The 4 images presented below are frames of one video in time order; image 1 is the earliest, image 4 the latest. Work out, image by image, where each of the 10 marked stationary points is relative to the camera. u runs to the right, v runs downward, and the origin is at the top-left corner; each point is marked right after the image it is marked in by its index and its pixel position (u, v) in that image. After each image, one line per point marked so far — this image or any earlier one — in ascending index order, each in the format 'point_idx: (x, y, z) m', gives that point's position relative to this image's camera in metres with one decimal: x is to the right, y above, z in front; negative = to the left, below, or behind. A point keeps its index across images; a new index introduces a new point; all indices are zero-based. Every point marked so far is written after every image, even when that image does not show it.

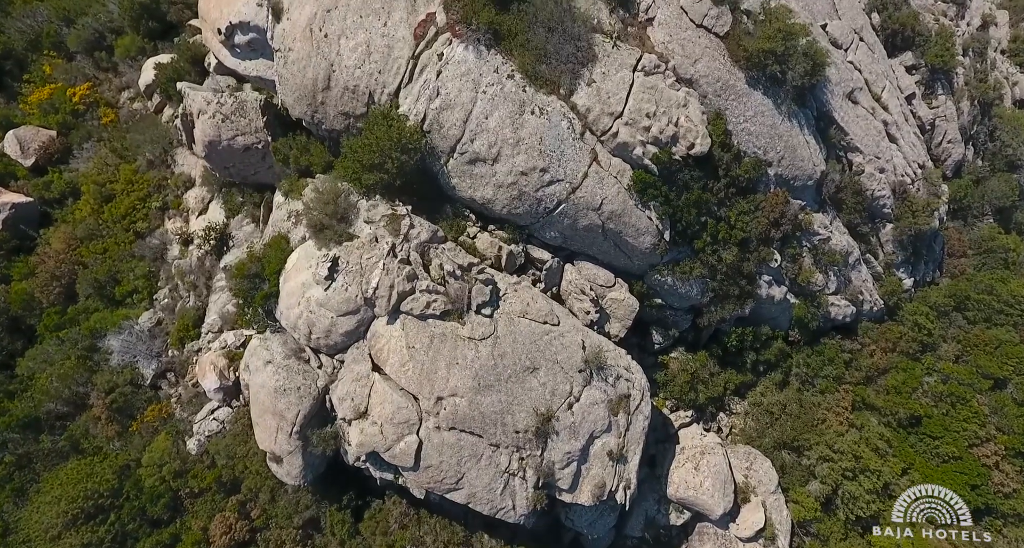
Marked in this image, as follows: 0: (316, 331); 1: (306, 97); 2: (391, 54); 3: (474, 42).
0: (-6.8, -2.0, +19.0) m
1: (-7.5, +6.6, +19.9) m
2: (-4.2, +7.6, +18.7) m
3: (-1.2, +7.6, +17.8) m
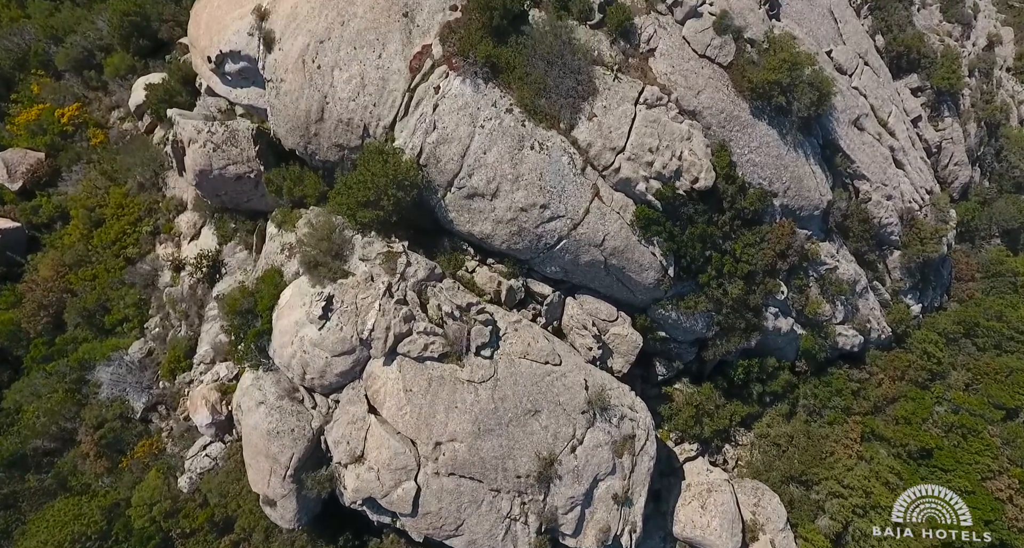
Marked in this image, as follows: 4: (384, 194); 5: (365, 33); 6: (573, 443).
0: (-6.8, -3.3, +18.3) m
1: (-7.6, +5.2, +19.3) m
2: (-4.2, +6.3, +18.1) m
3: (-1.3, +6.3, +17.3) m
4: (-4.2, +2.6, +17.7) m
5: (-4.9, +8.0, +18.1) m
6: (+2.0, -5.5, +17.8) m
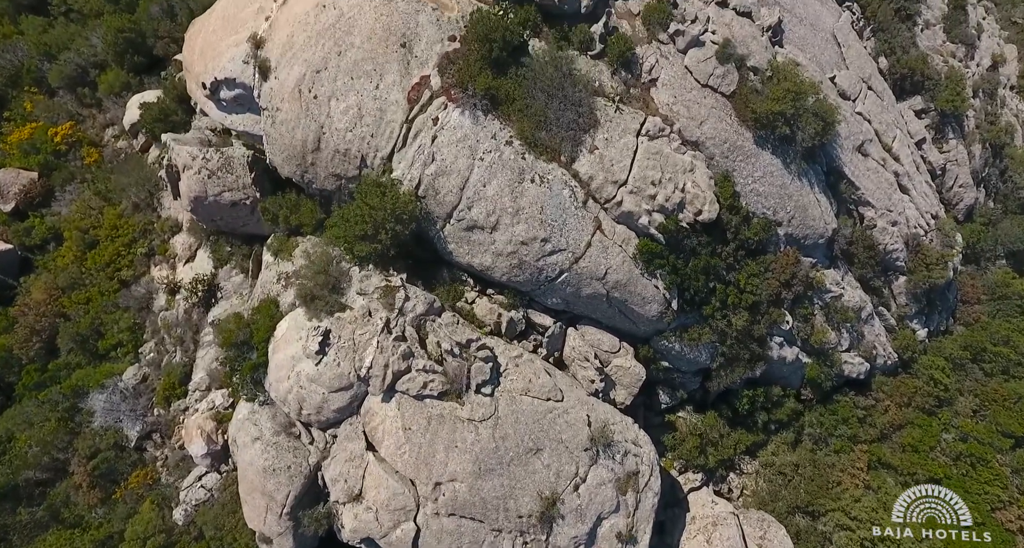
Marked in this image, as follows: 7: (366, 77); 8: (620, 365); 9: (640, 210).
0: (-6.8, -4.4, +17.9) m
1: (-7.6, +4.1, +18.9) m
2: (-4.2, +5.1, +17.7) m
3: (-1.3, +5.2, +16.9) m
4: (-4.2, +1.5, +17.3) m
5: (-4.9, +6.9, +17.7) m
6: (+2.0, -6.6, +17.4) m
7: (-4.7, +6.4, +17.7) m
8: (+3.9, -3.3, +19.6) m
9: (+4.1, +2.1, +17.2) m
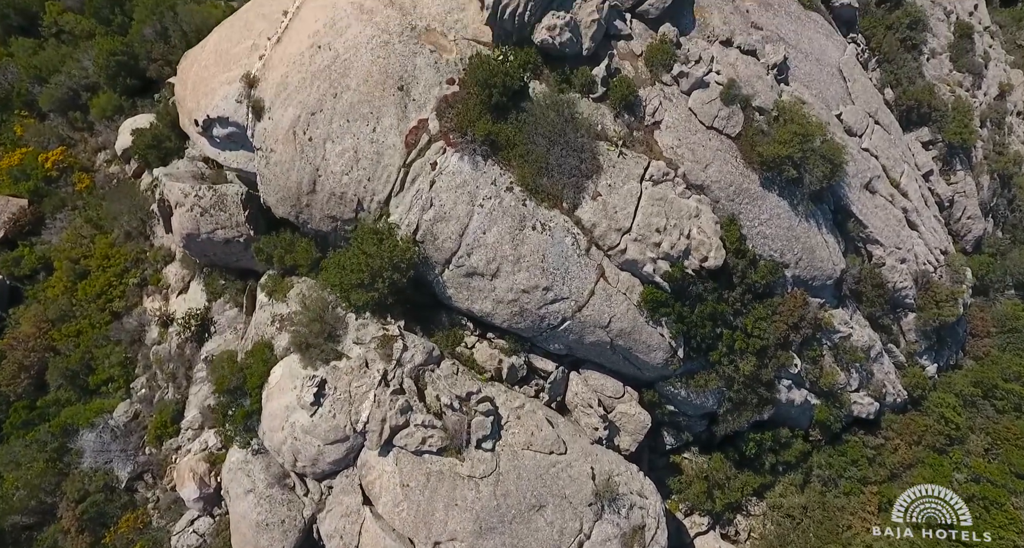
0: (-6.7, -6.0, +17.3) m
1: (-7.6, +2.5, +18.4) m
2: (-4.2, +3.6, +17.2) m
3: (-1.3, +3.7, +16.4) m
4: (-4.1, 0.0, +16.8) m
5: (-4.9, +5.3, +17.2) m
6: (+2.1, -8.2, +16.8) m
7: (-4.7, +4.9, +17.2) m
8: (+3.9, -4.8, +19.0) m
9: (+4.1, +0.6, +16.7) m
